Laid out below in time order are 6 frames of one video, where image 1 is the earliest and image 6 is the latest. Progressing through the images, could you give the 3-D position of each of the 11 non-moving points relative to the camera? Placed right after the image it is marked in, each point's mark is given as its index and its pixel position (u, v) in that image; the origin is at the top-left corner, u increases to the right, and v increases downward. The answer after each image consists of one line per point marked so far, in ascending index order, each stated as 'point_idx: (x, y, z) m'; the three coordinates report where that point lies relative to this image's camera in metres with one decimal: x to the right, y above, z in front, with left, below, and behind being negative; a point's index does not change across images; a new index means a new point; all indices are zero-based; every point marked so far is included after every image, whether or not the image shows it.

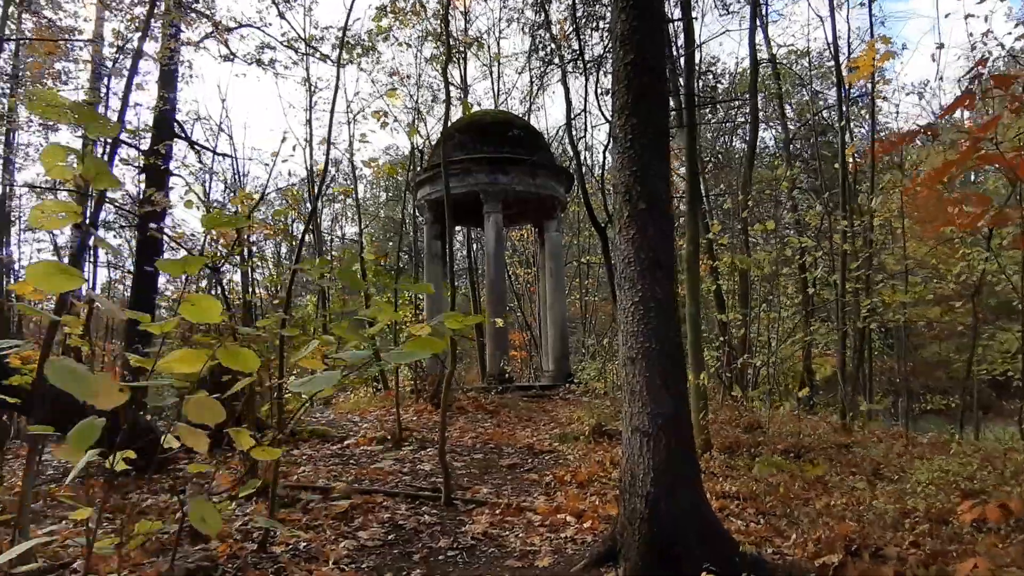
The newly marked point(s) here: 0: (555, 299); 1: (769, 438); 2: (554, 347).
0: (+1.0, -0.3, +14.5) m
1: (+3.3, -2.0, +8.5) m
2: (+0.9, -1.3, +14.3) m
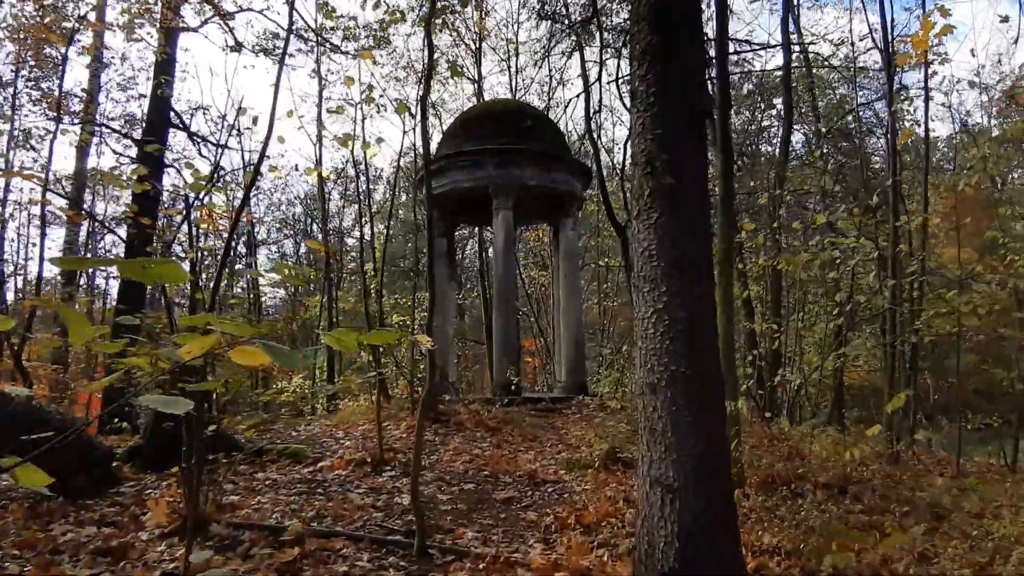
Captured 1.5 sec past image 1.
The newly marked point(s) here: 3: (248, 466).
0: (+1.2, -0.3, +13.4) m
1: (+3.3, -2.0, +7.3) m
2: (+1.1, -1.4, +13.2) m
3: (-2.8, -1.9, +6.9) m
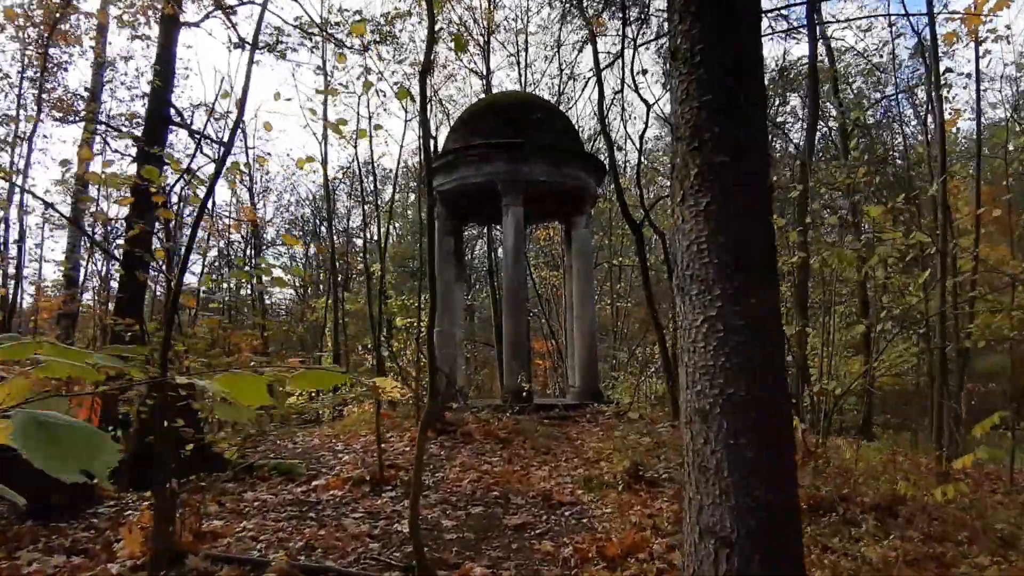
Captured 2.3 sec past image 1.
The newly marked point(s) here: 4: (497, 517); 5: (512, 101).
0: (+1.4, -0.3, +12.8) m
1: (+3.4, -2.0, +6.6) m
2: (+1.3, -1.4, +12.6) m
3: (-2.7, -1.9, +6.3) m
4: (-0.1, -1.9, +5.5) m
5: (0.0, +3.6, +12.7) m
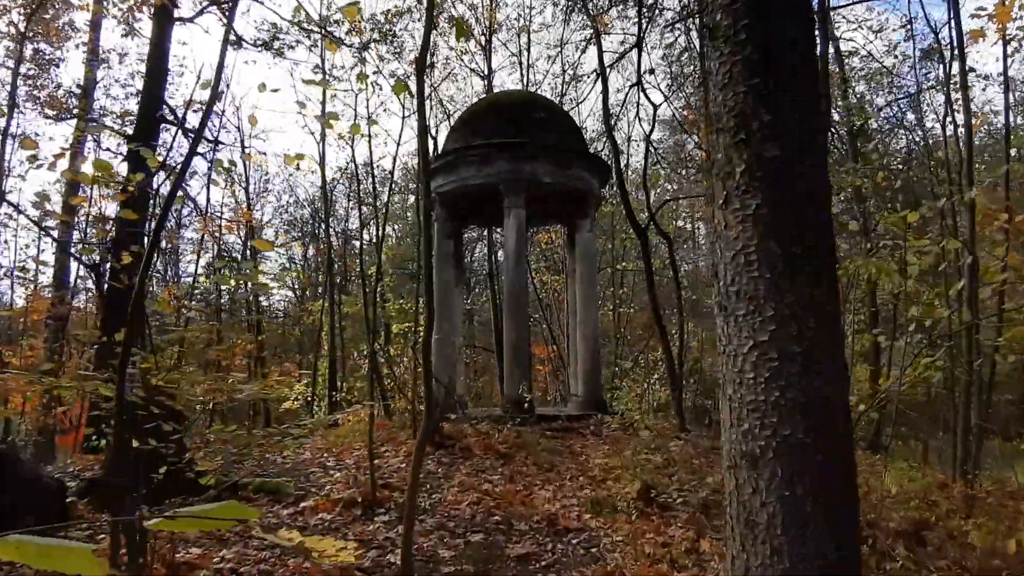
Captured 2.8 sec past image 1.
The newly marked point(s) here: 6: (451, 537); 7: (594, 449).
0: (+1.4, -0.4, +12.4) m
1: (+3.4, -2.1, +6.2) m
2: (+1.3, -1.5, +12.1) m
3: (-2.6, -2.0, +5.9) m
4: (-0.1, -2.0, +5.1) m
5: (0.0, +3.5, +12.3) m
6: (-0.5, -2.0, +5.2) m
7: (+1.1, -2.2, +8.8) m
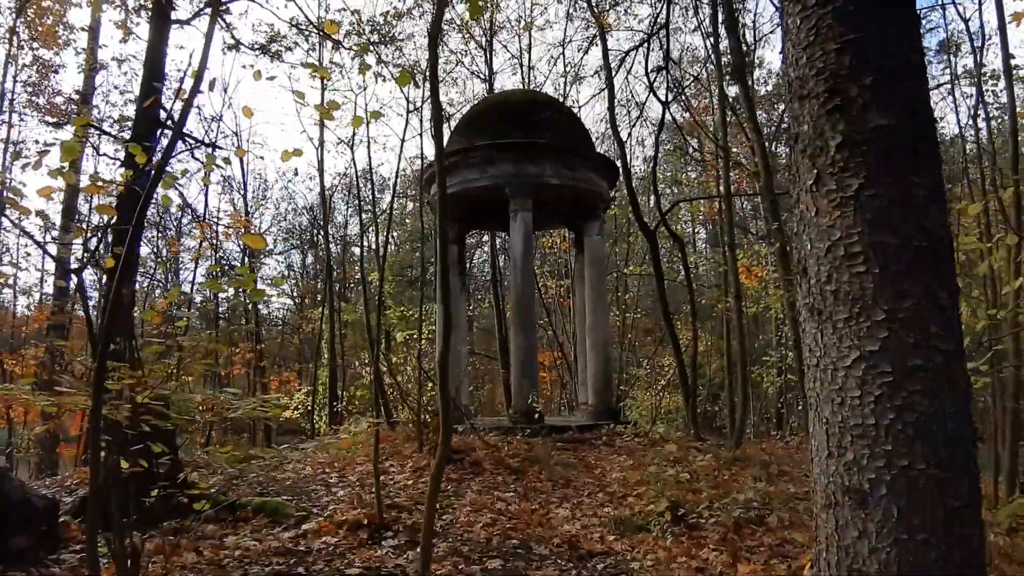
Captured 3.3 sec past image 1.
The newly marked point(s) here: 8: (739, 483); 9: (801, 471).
0: (+1.5, -0.5, +12.0) m
1: (+3.6, -2.1, +5.8) m
2: (+1.5, -1.6, +11.7) m
3: (-2.5, -2.0, +5.5) m
4: (0.0, -2.0, +4.7) m
5: (+0.1, +3.4, +12.0) m
6: (-0.3, -2.0, +4.8) m
7: (+1.2, -2.2, +8.4) m
8: (+2.5, -2.2, +7.3) m
9: (+3.6, -2.3, +8.3) m
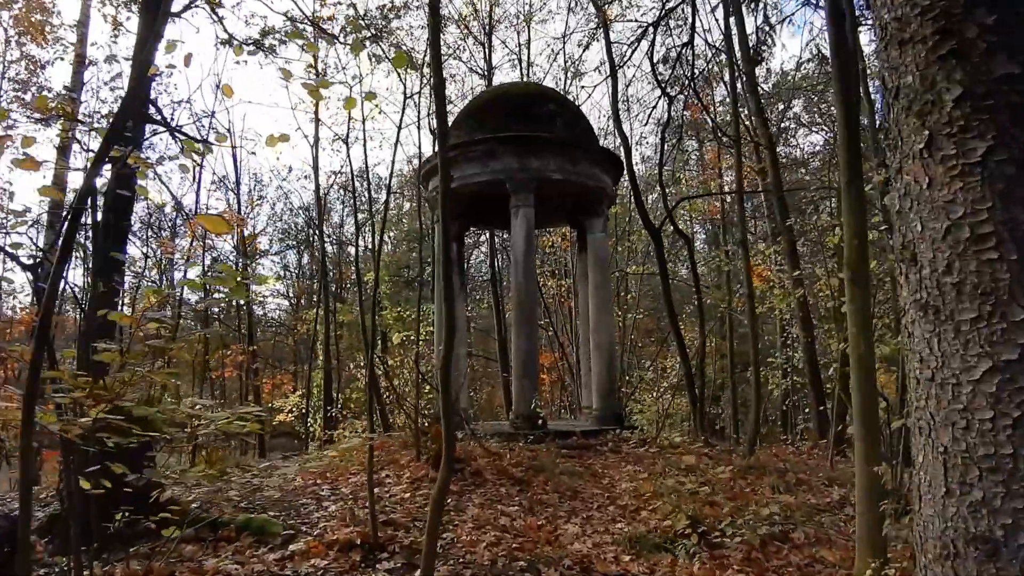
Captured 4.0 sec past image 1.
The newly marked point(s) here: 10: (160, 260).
0: (+1.5, -0.5, +11.5) m
1: (+3.6, -2.1, +5.3) m
2: (+1.5, -1.6, +11.3) m
3: (-2.4, -2.0, +5.0) m
4: (+0.1, -2.0, +4.2) m
5: (+0.1, +3.4, +11.5) m
6: (-0.3, -2.0, +4.4) m
7: (+1.3, -2.2, +8.0) m
8: (+2.6, -2.2, +6.9) m
9: (+3.7, -2.3, +7.8) m
10: (-6.3, +0.5, +11.8) m
